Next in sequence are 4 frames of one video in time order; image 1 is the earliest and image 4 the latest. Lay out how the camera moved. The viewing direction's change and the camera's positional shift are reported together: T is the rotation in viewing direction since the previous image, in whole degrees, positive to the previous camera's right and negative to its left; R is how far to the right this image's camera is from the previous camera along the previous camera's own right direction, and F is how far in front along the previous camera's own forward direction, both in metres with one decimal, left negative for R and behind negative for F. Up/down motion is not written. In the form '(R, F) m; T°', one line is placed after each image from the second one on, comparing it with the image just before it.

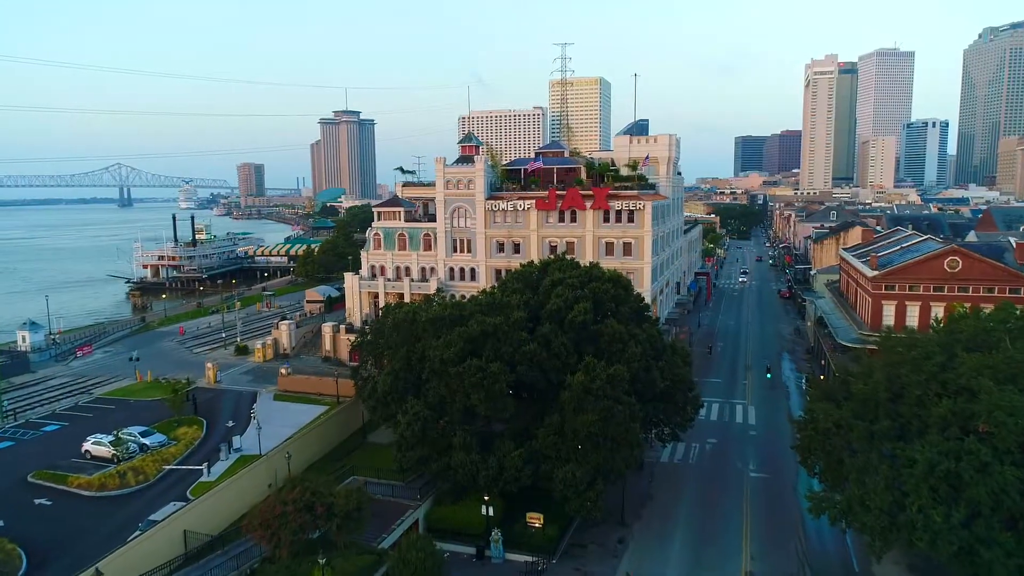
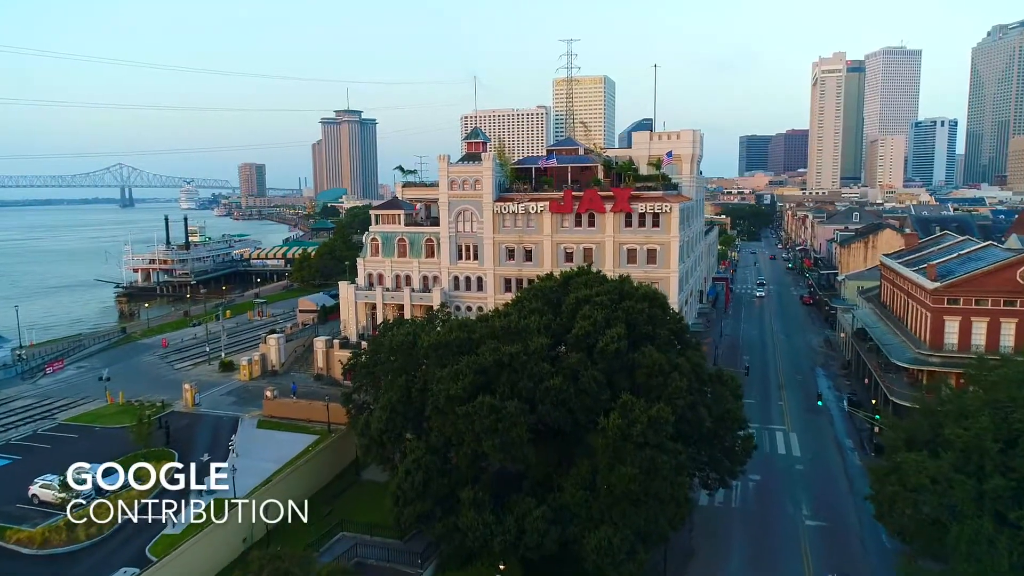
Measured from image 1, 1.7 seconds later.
(-0.7, +6.0) m; 0°
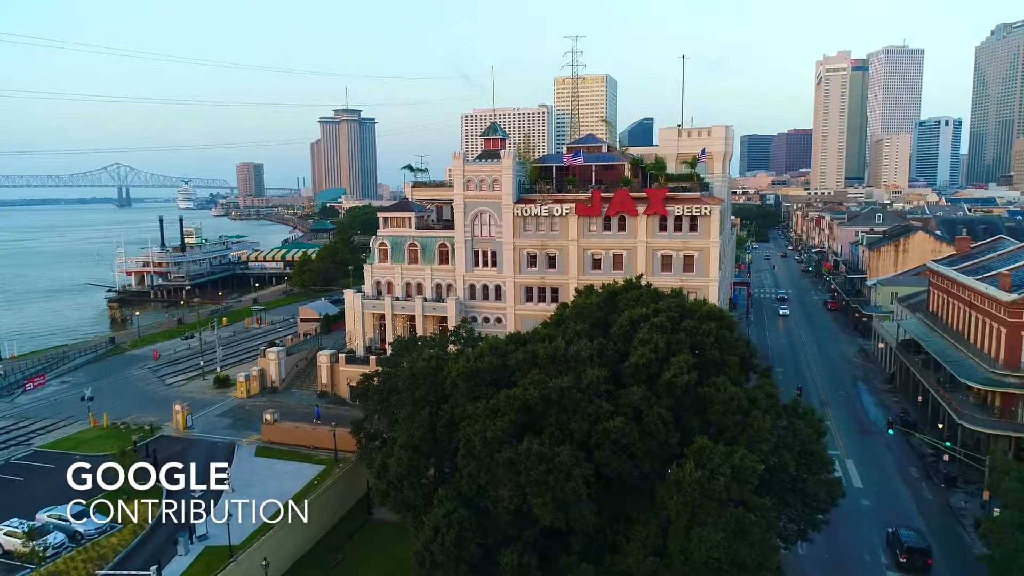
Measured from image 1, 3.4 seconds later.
(-1.8, +4.9) m; 0°
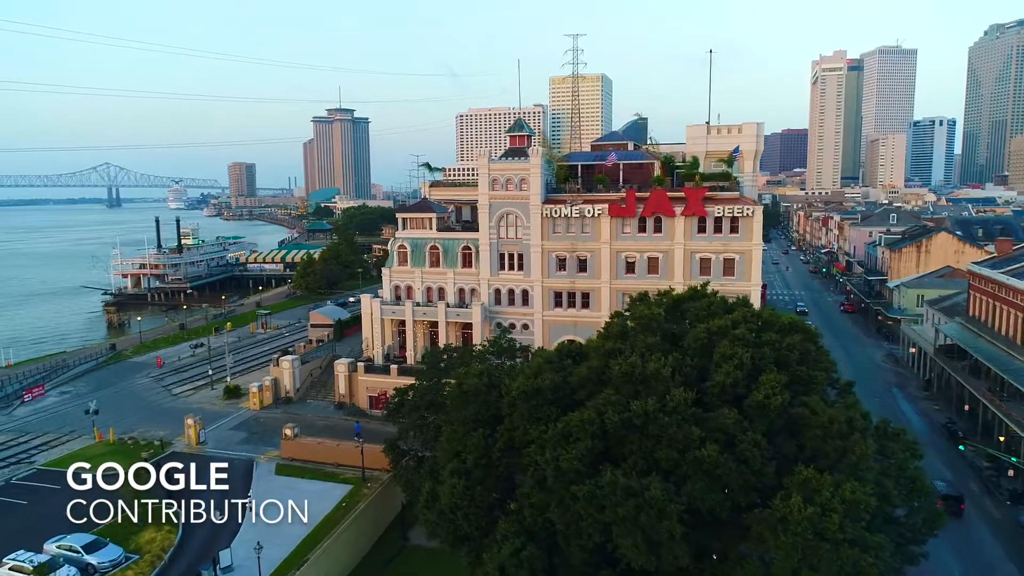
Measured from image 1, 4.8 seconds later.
(-2.7, +2.7) m; +1°
